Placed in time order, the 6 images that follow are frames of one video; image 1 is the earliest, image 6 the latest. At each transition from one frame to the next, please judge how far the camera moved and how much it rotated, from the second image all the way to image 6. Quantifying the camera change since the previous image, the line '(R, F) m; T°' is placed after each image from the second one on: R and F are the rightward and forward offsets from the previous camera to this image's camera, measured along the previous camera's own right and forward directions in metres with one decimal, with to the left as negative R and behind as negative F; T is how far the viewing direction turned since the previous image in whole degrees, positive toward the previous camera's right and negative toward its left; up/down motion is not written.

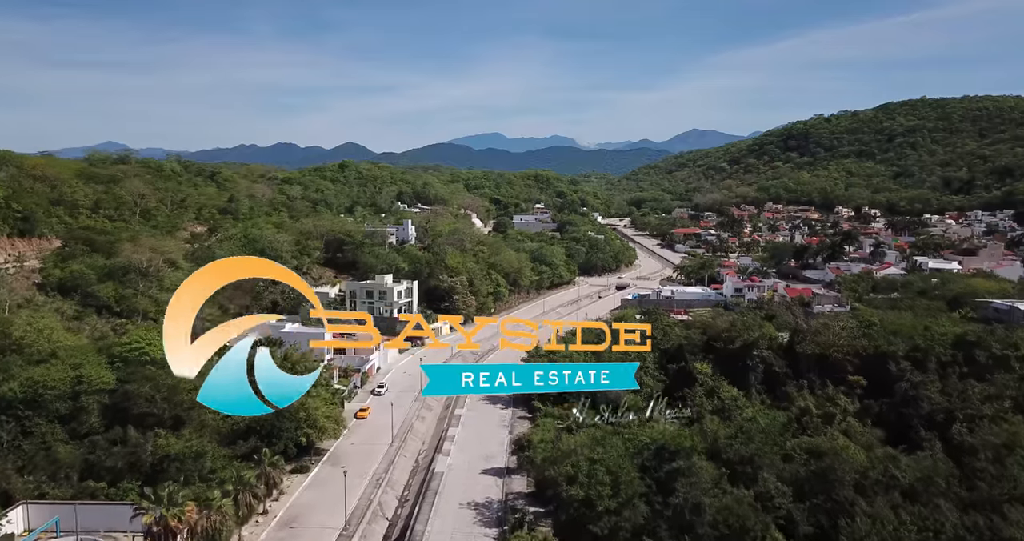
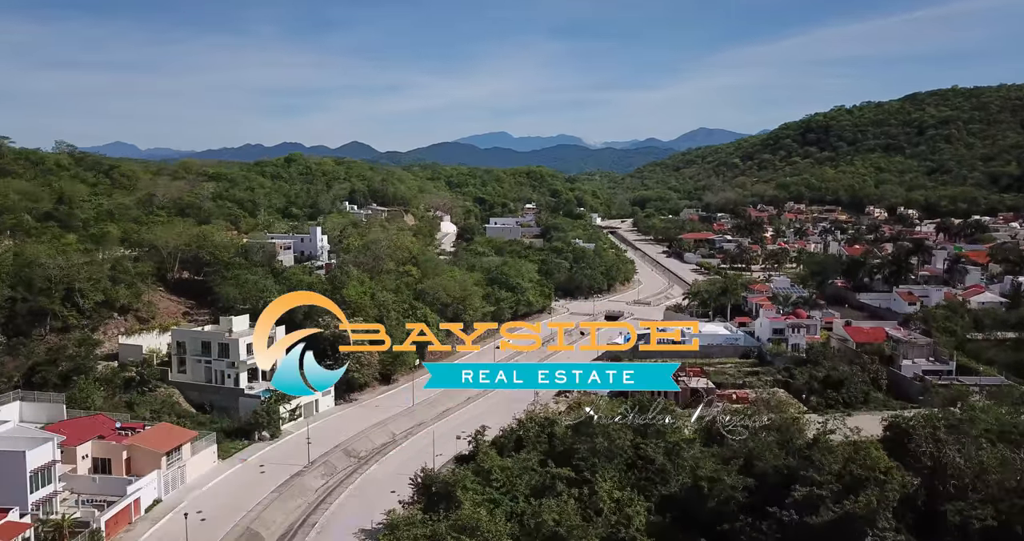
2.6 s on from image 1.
(+4.0, +19.6) m; -1°
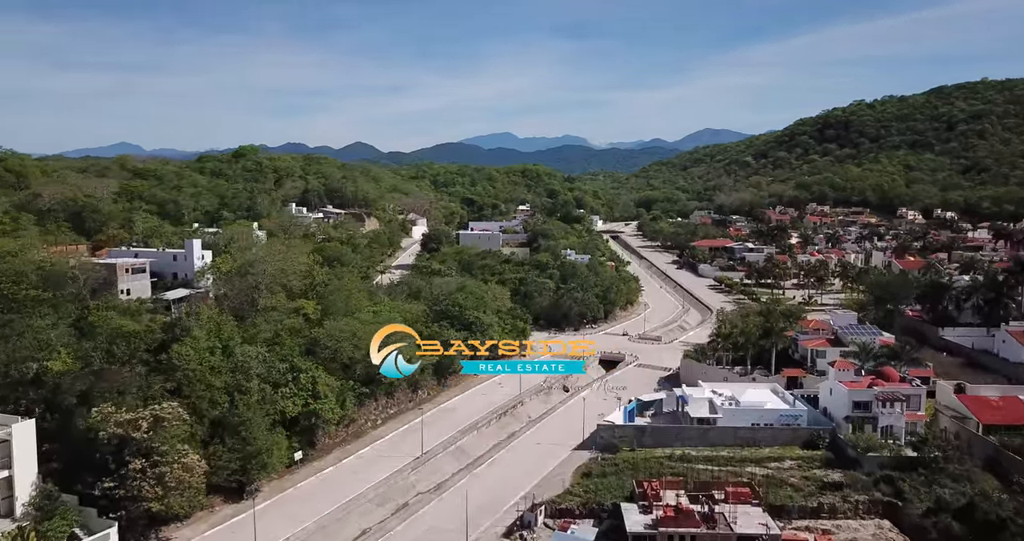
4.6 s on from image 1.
(+2.4, +15.1) m; 0°
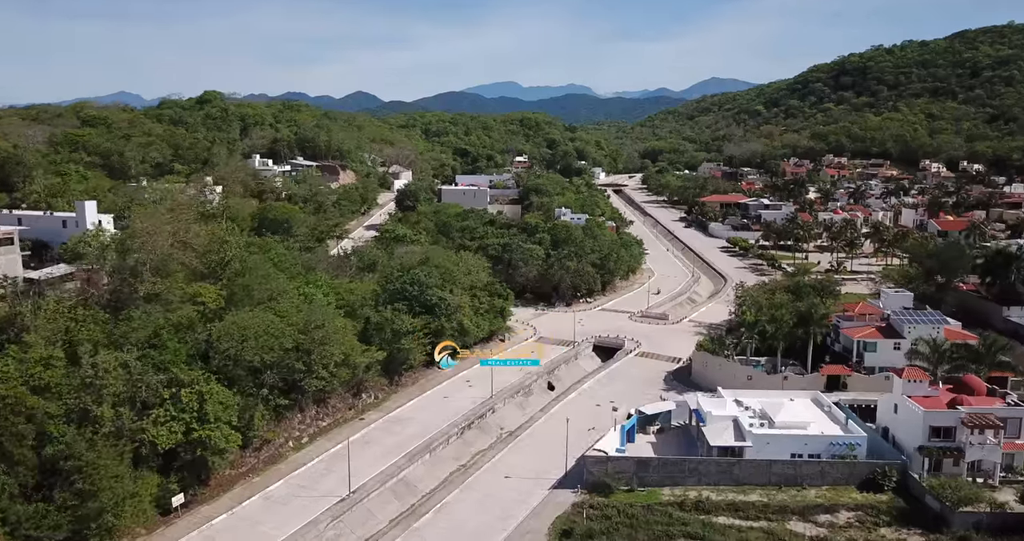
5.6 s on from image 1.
(+1.2, +7.5) m; 0°
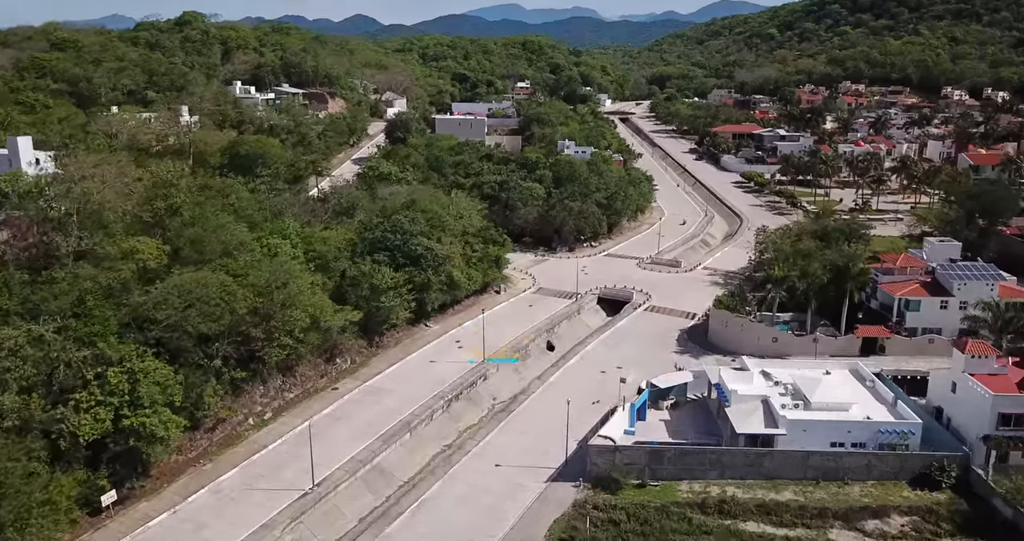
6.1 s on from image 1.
(+0.3, +3.6) m; 0°
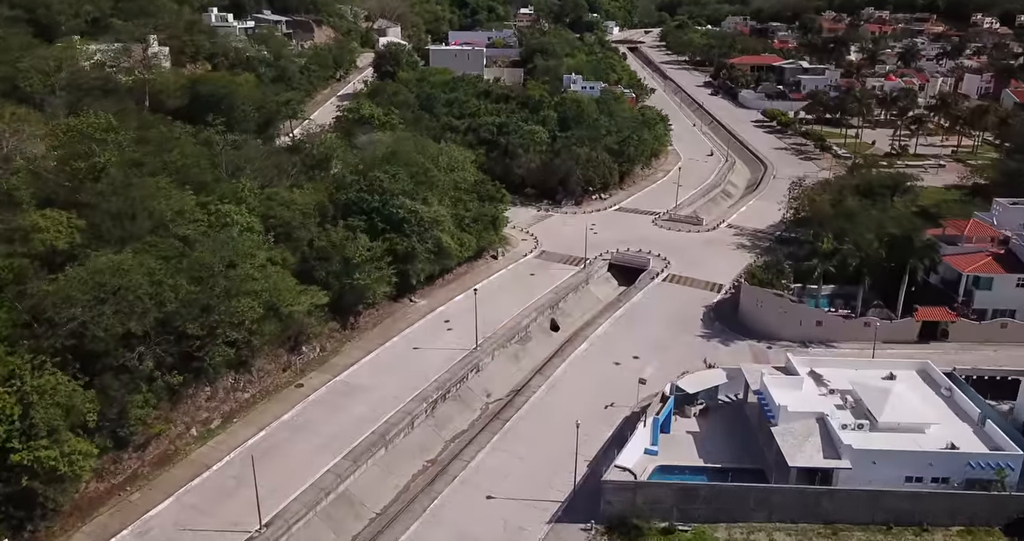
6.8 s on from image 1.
(+0.1, +4.0) m; 0°
